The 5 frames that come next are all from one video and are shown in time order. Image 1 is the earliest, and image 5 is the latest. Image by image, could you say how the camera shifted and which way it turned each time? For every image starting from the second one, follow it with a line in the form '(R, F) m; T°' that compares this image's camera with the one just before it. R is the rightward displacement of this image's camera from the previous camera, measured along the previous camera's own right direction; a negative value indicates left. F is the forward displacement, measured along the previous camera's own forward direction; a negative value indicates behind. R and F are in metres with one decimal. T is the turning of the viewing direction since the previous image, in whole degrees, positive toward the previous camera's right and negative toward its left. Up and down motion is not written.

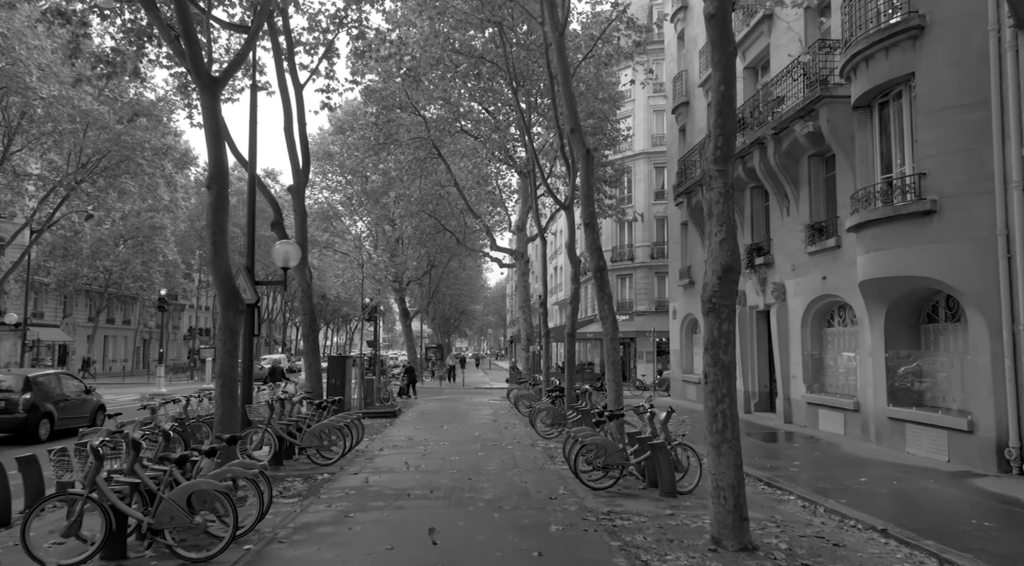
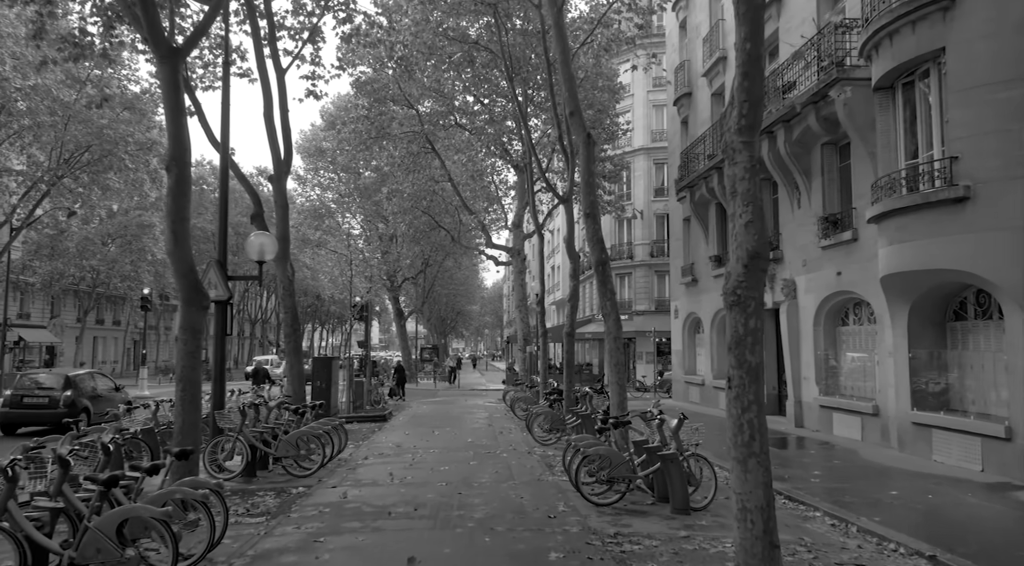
(0.0, +0.9) m; 0°
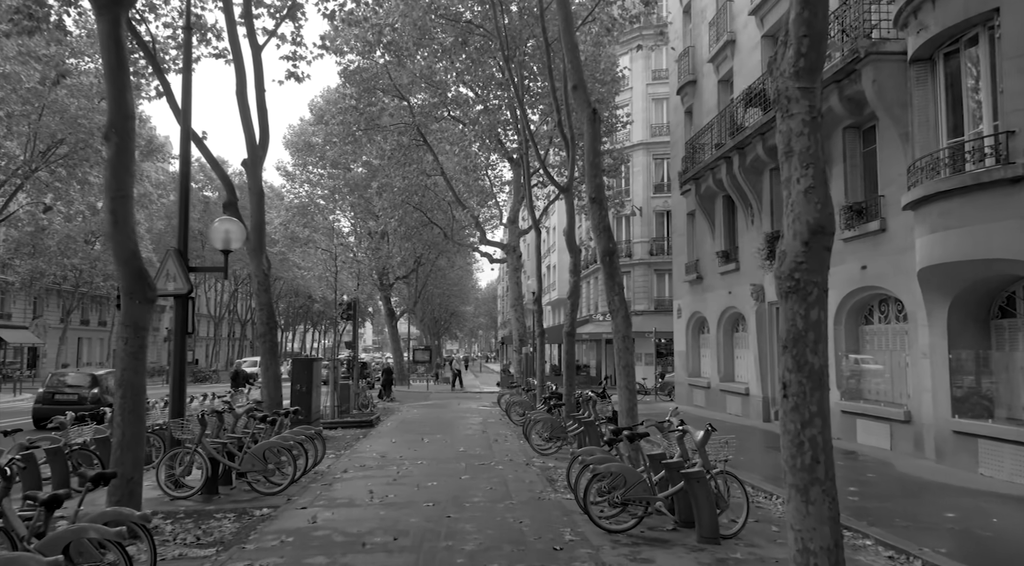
(0.0, +1.2) m; 0°
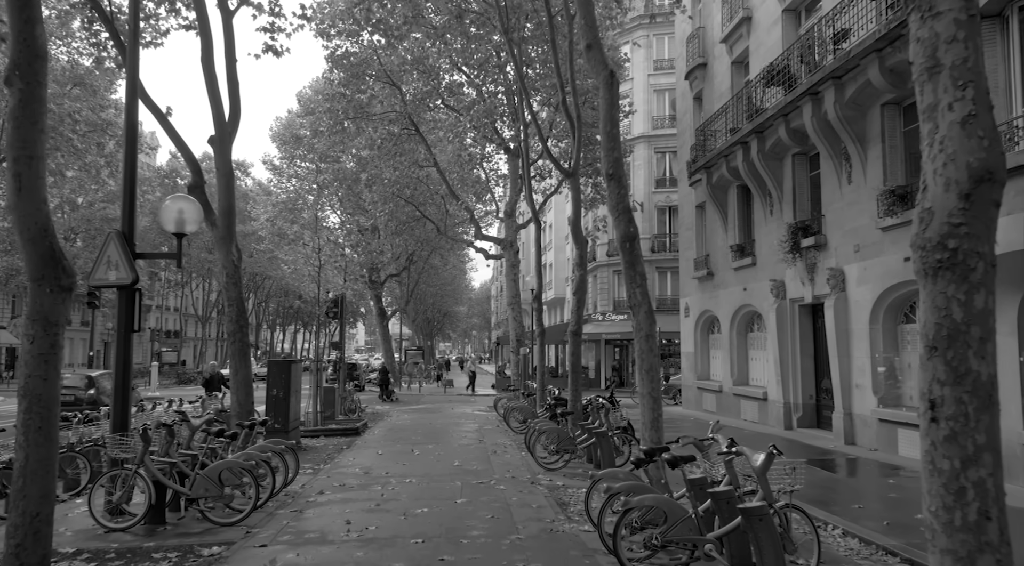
(-0.1, +1.5) m; 0°
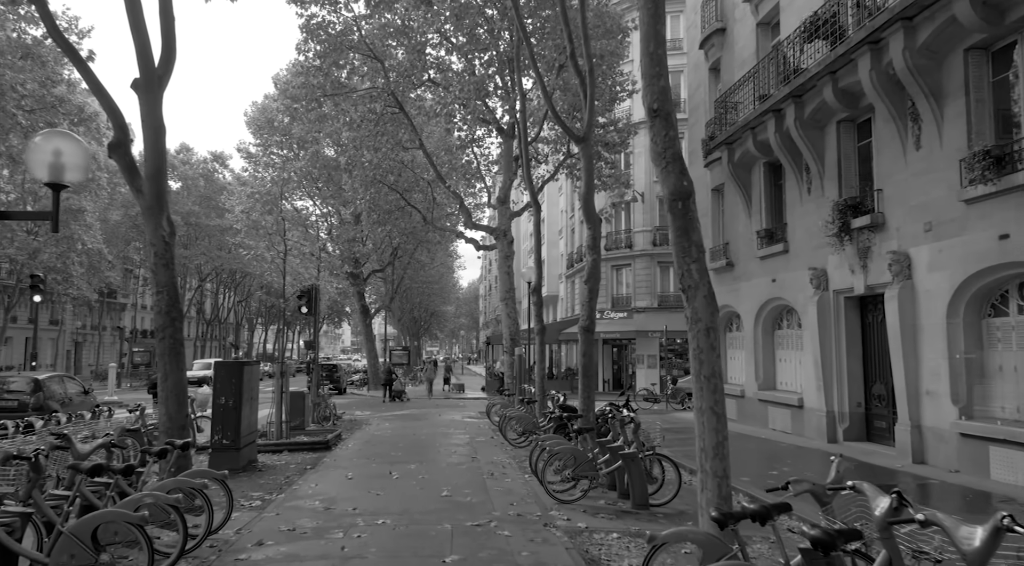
(-0.2, +2.4) m; +1°
